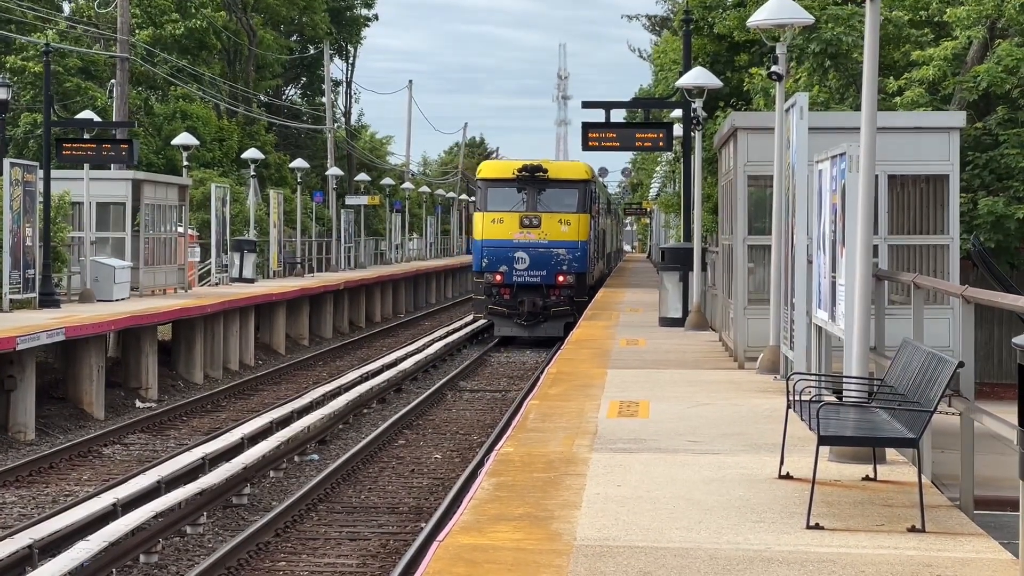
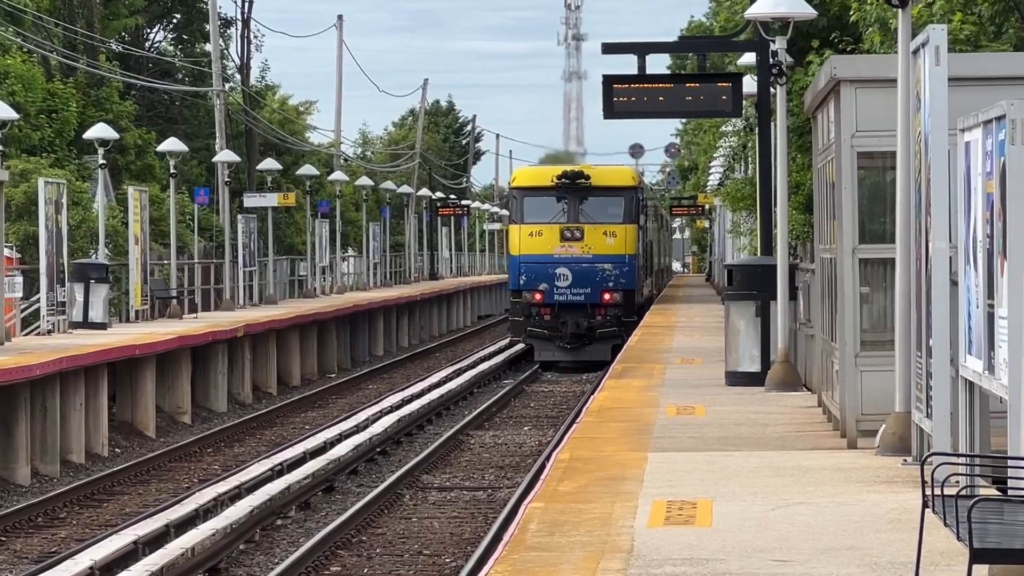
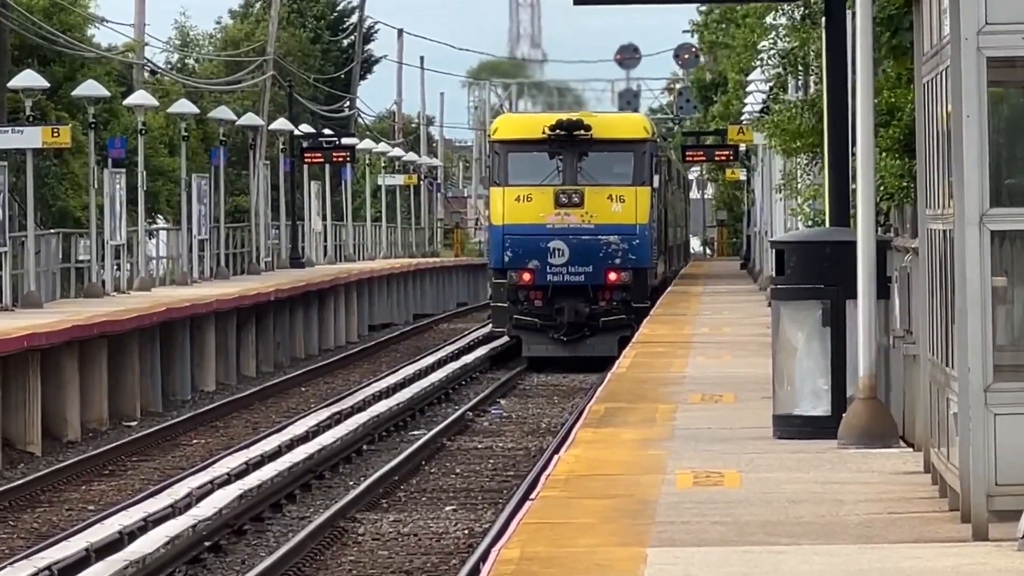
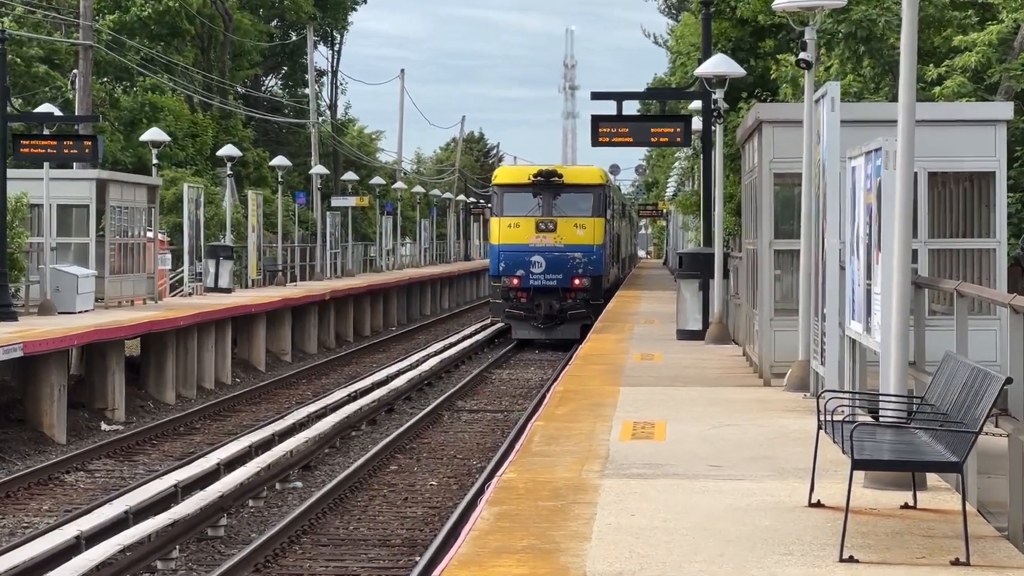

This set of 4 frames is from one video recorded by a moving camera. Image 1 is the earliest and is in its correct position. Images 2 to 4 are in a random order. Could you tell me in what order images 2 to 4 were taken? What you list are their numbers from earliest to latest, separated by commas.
4, 2, 3
